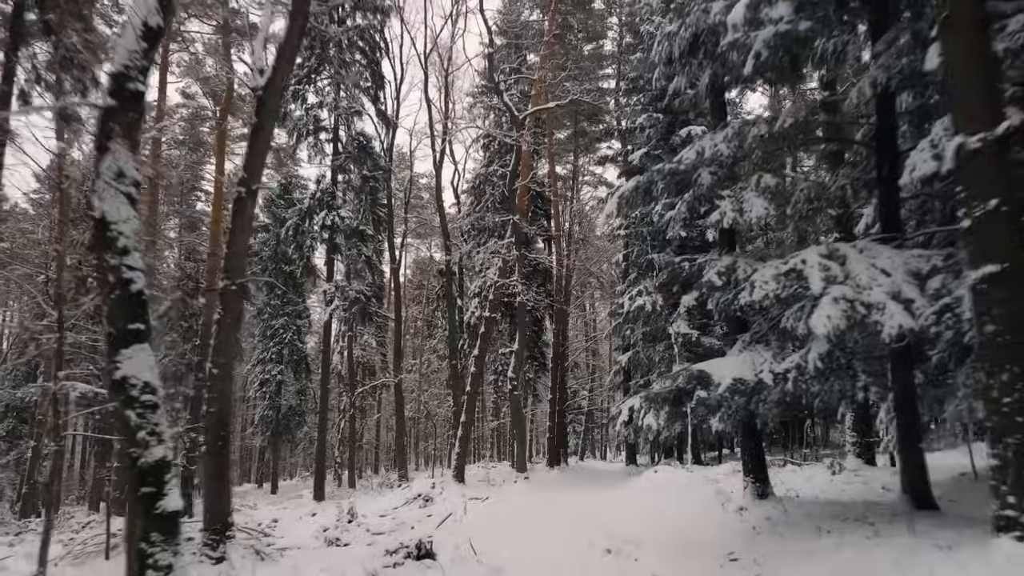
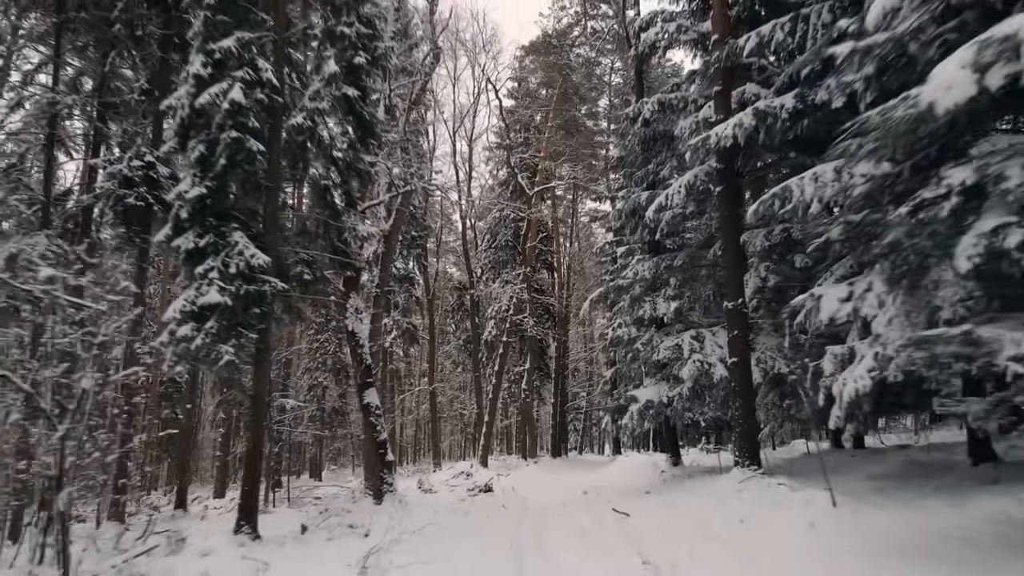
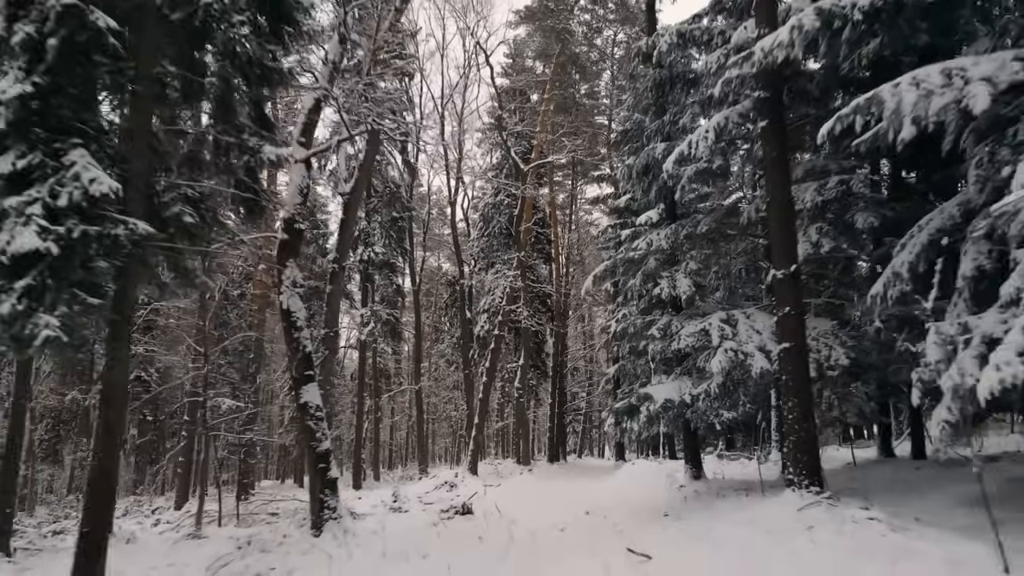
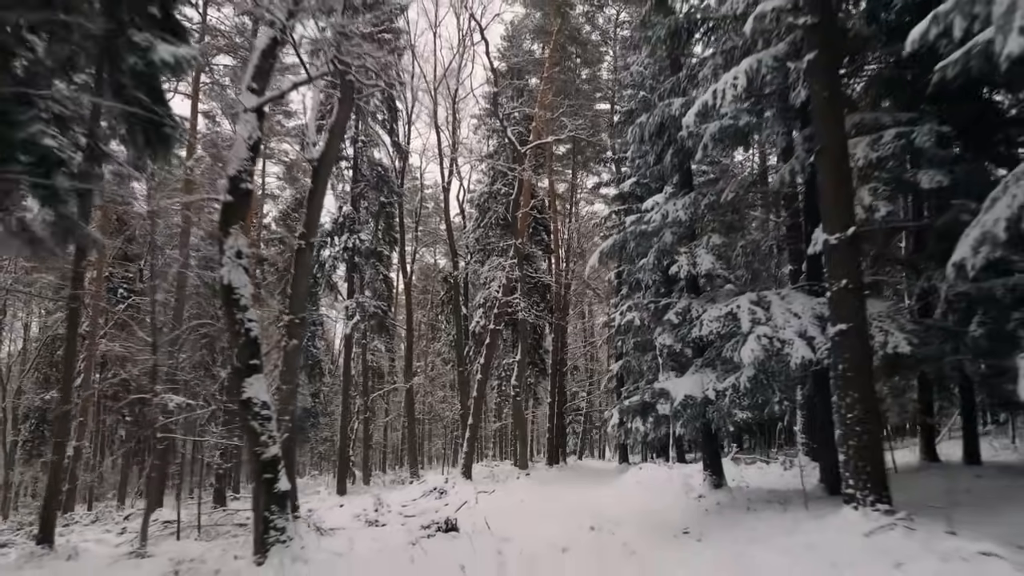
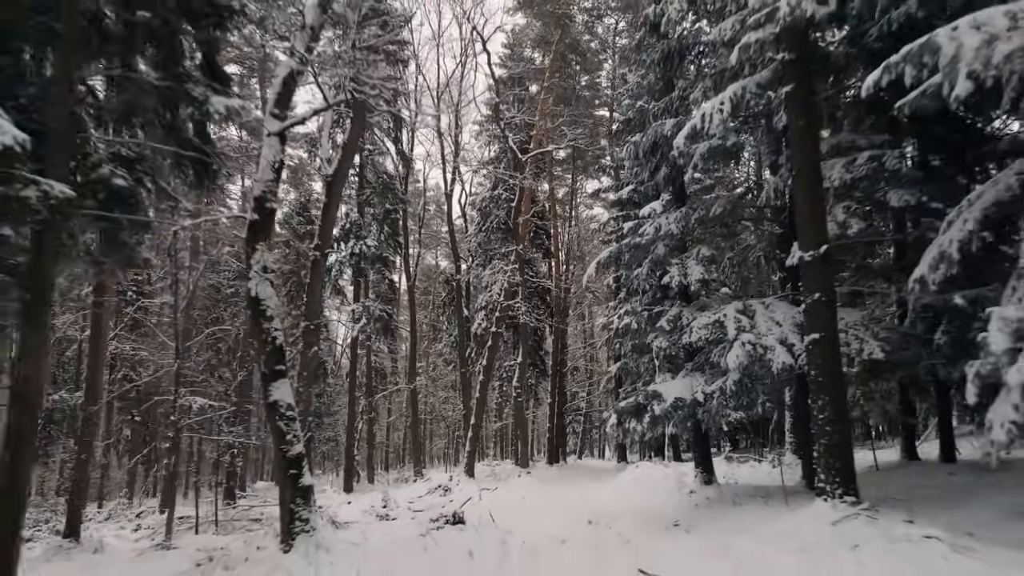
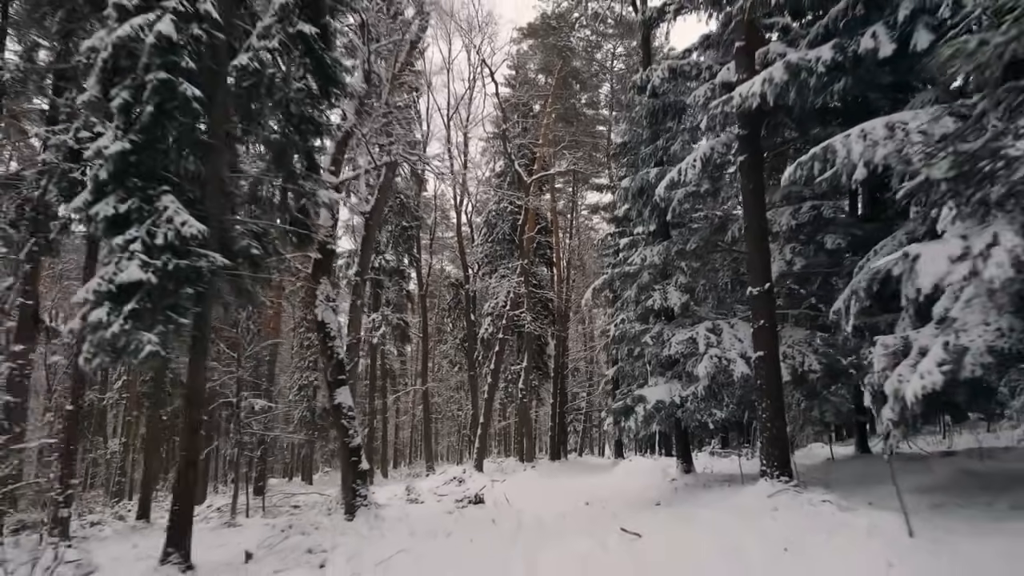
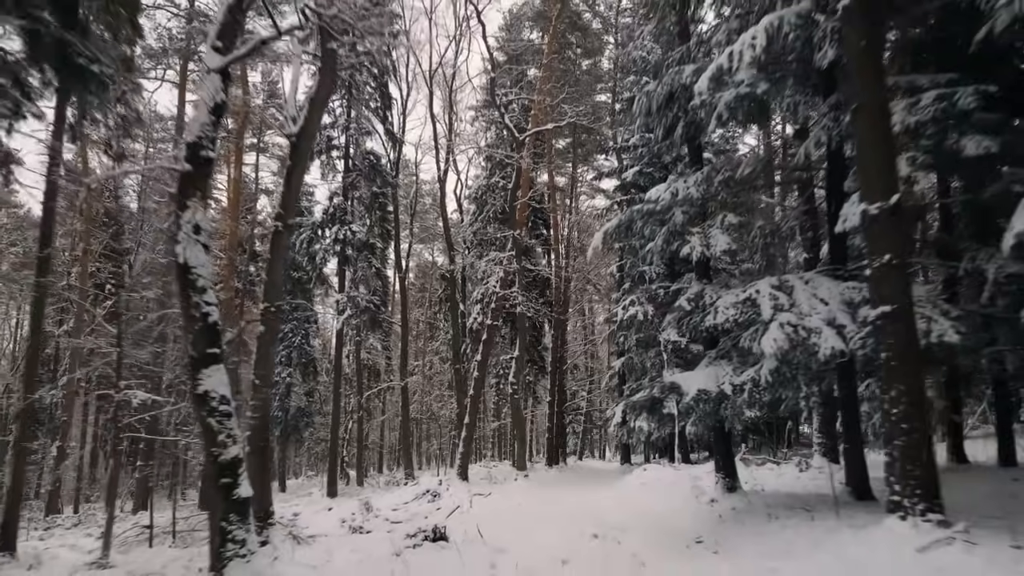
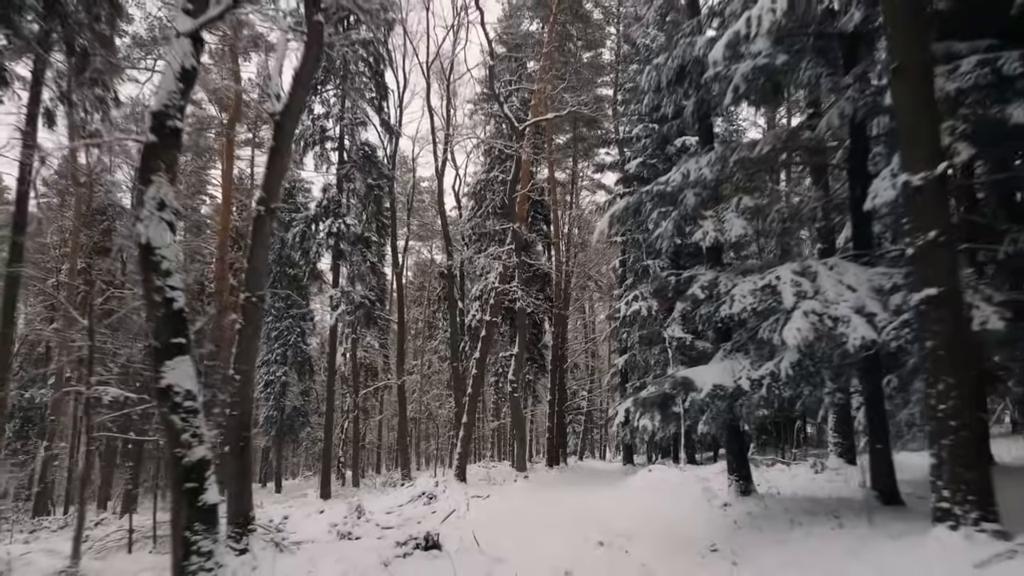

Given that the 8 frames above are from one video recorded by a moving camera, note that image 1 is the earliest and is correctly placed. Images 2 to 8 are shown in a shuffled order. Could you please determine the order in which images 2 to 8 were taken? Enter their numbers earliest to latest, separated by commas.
8, 7, 4, 5, 3, 6, 2
